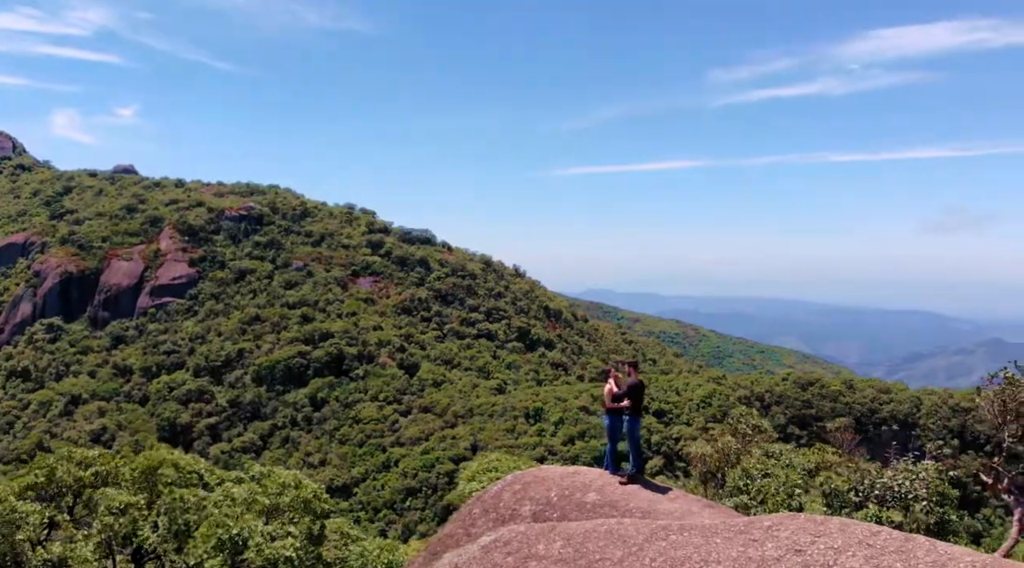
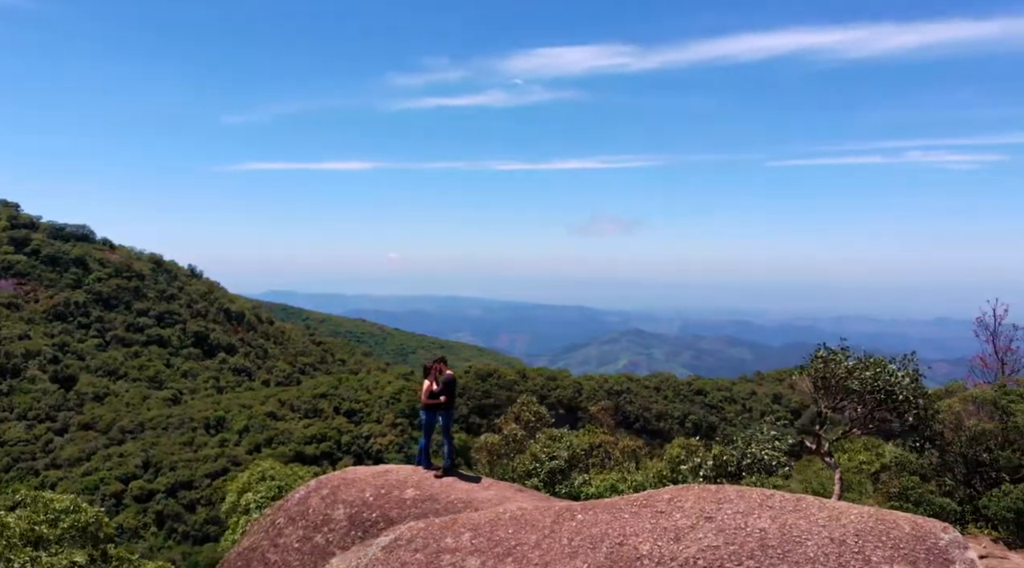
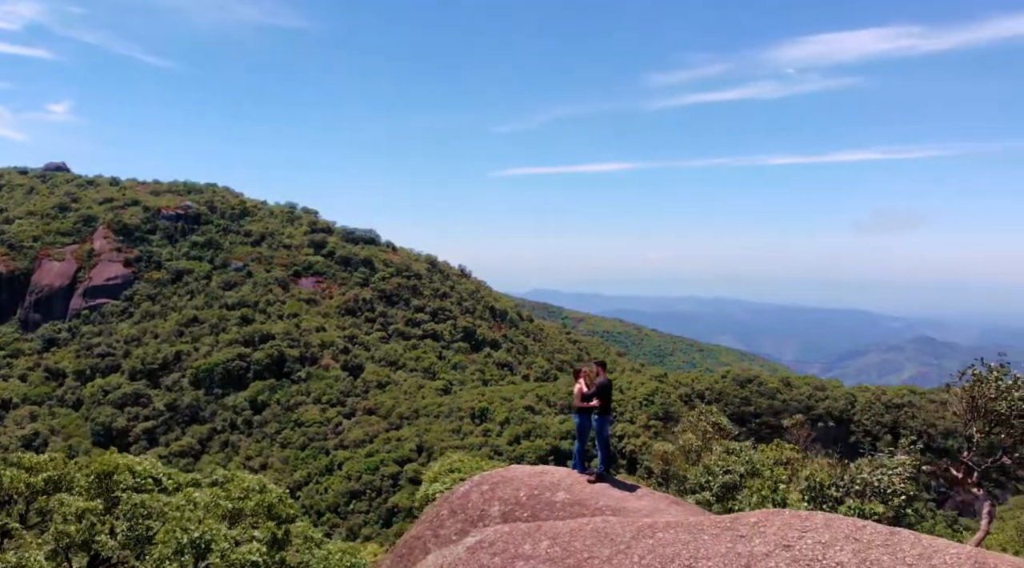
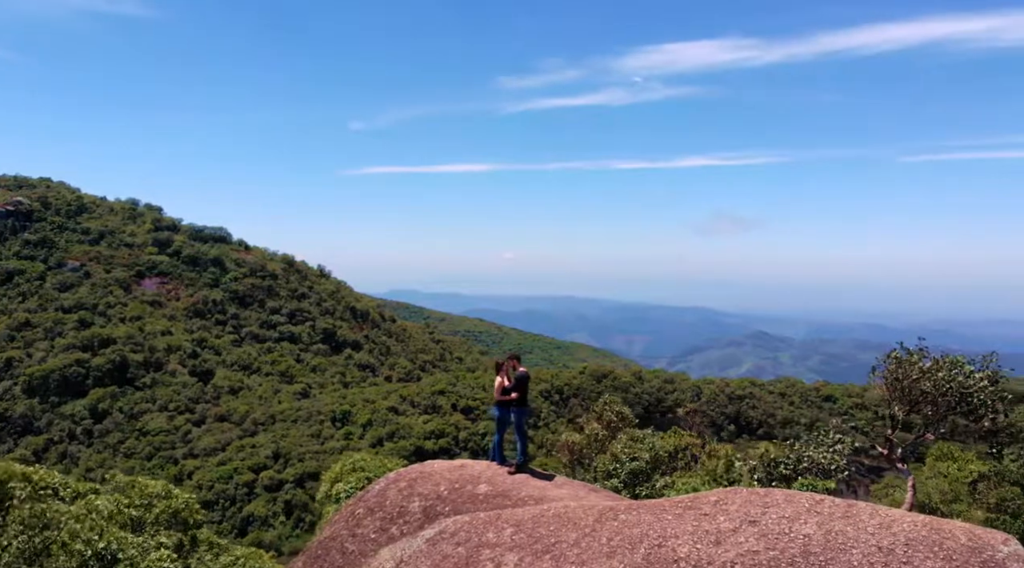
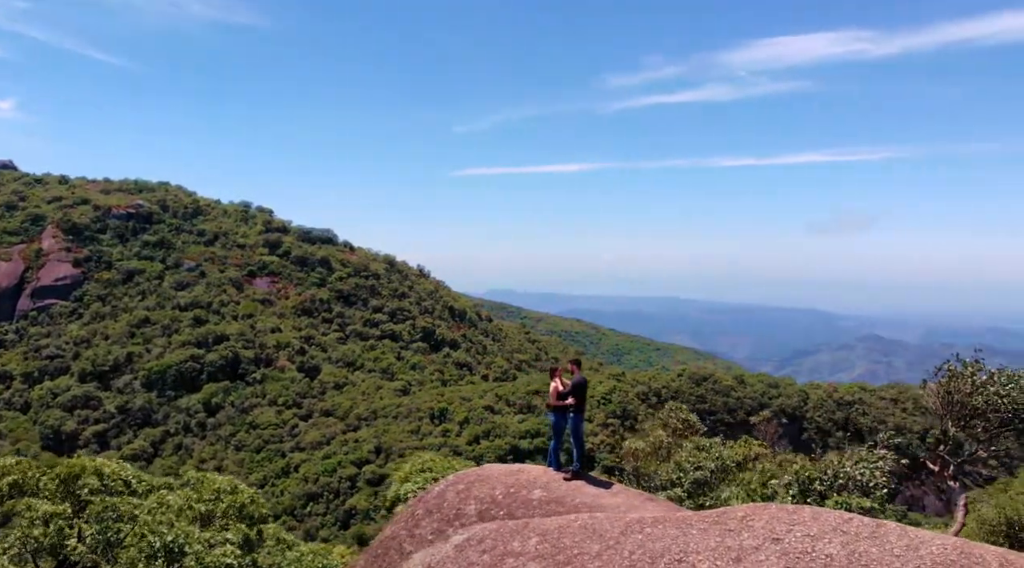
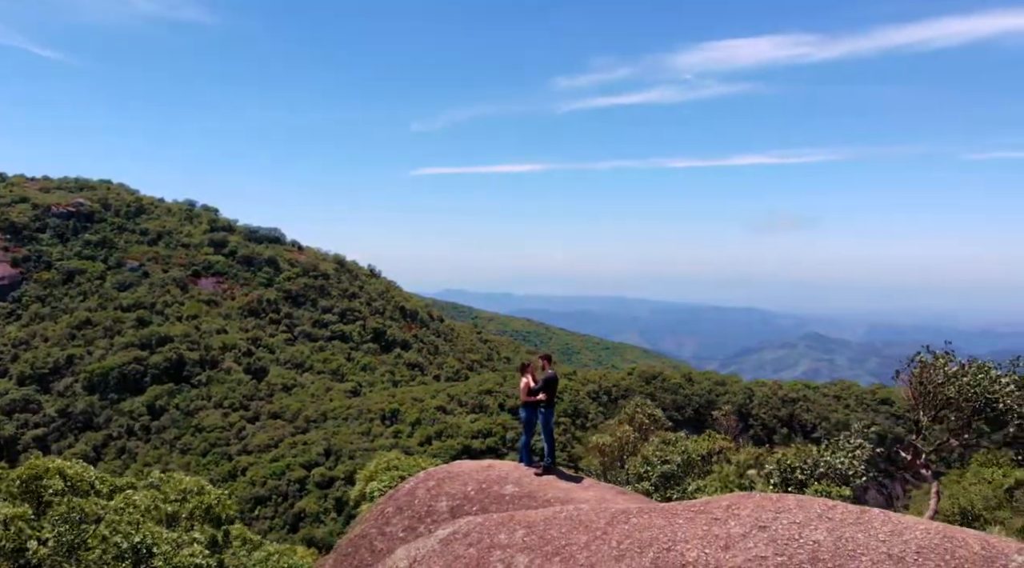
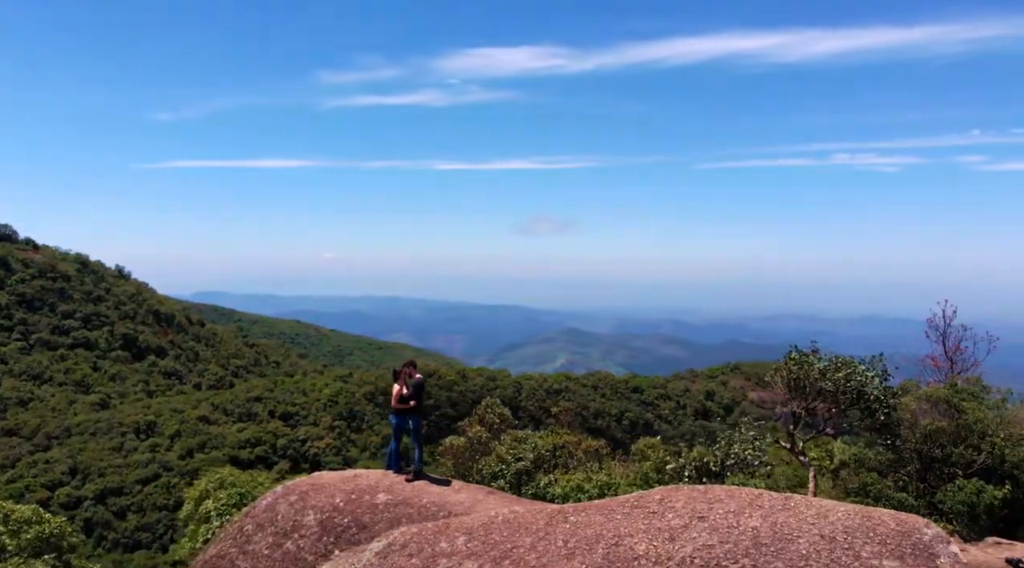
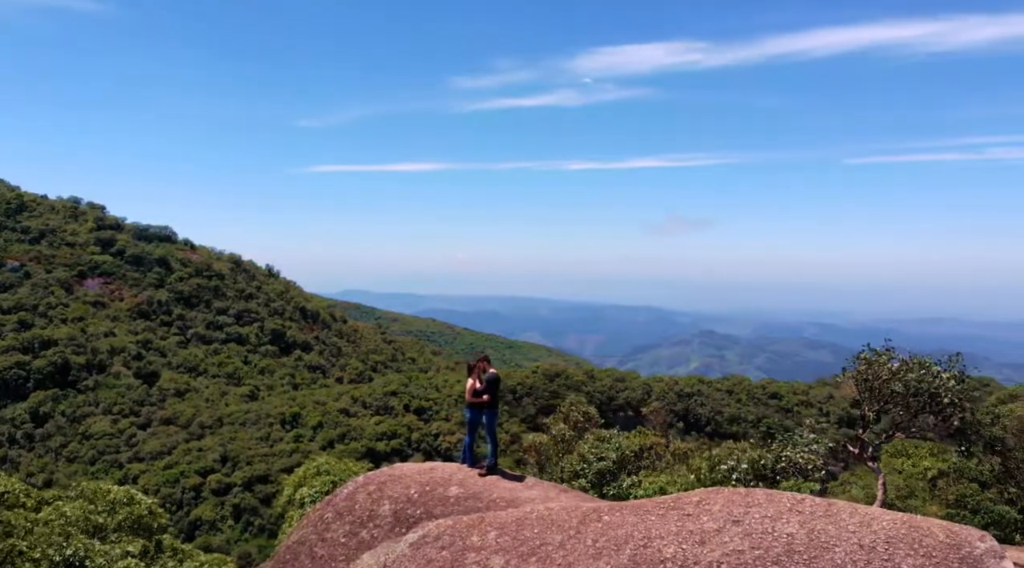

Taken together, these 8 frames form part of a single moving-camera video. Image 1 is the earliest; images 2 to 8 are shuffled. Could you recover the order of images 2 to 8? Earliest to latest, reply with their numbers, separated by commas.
3, 5, 6, 4, 8, 2, 7
